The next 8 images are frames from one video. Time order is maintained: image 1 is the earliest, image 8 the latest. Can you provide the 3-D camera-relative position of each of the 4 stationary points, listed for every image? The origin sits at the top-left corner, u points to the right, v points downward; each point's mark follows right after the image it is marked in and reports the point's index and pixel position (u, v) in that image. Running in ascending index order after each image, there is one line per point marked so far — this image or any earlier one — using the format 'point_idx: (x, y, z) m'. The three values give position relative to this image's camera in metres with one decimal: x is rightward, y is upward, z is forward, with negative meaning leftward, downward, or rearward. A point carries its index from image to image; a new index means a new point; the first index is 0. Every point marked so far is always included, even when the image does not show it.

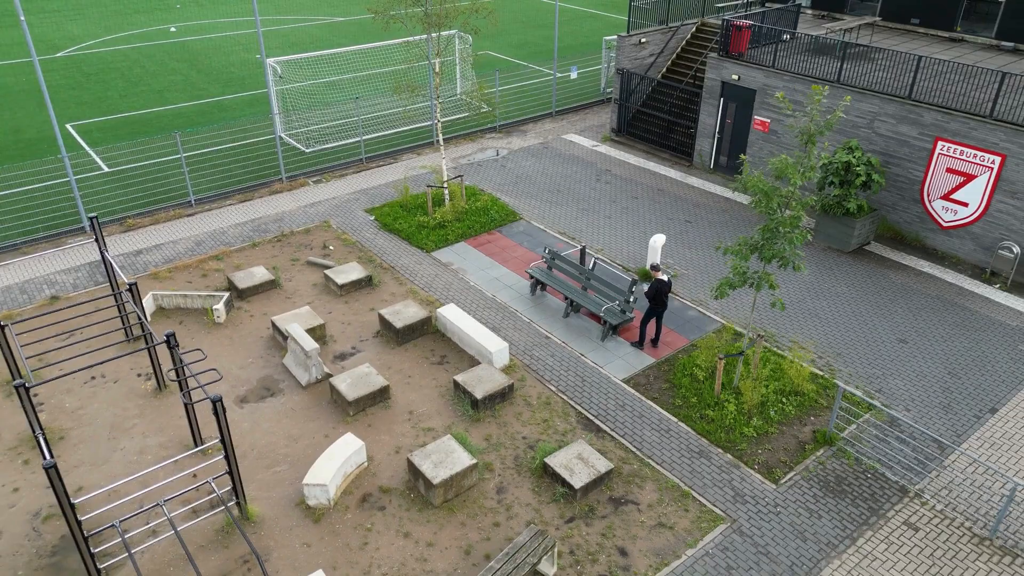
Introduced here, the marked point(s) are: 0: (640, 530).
0: (+1.3, -2.5, +7.8) m
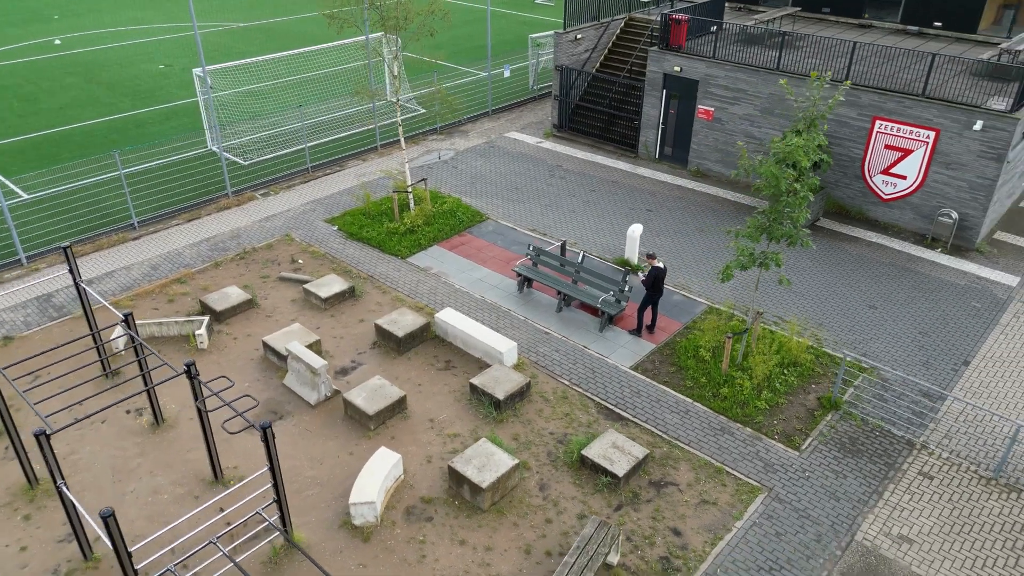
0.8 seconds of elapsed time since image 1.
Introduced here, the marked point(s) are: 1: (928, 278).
0: (+1.9, -2.3, +8.0) m
1: (+6.6, +0.2, +12.1) m
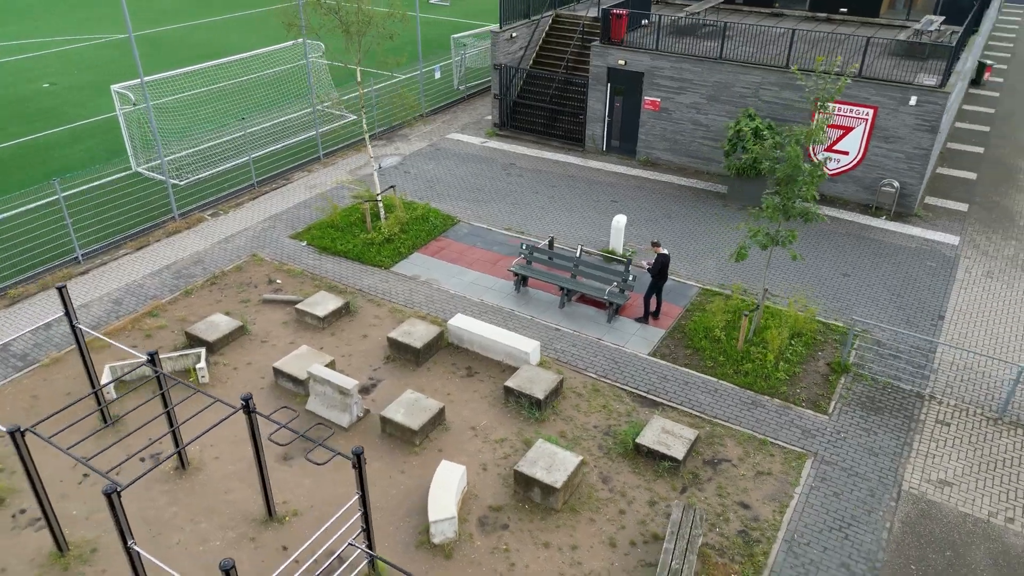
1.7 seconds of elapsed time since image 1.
0: (+2.6, -2.1, +8.3) m
1: (+6.4, +0.8, +13.1) m
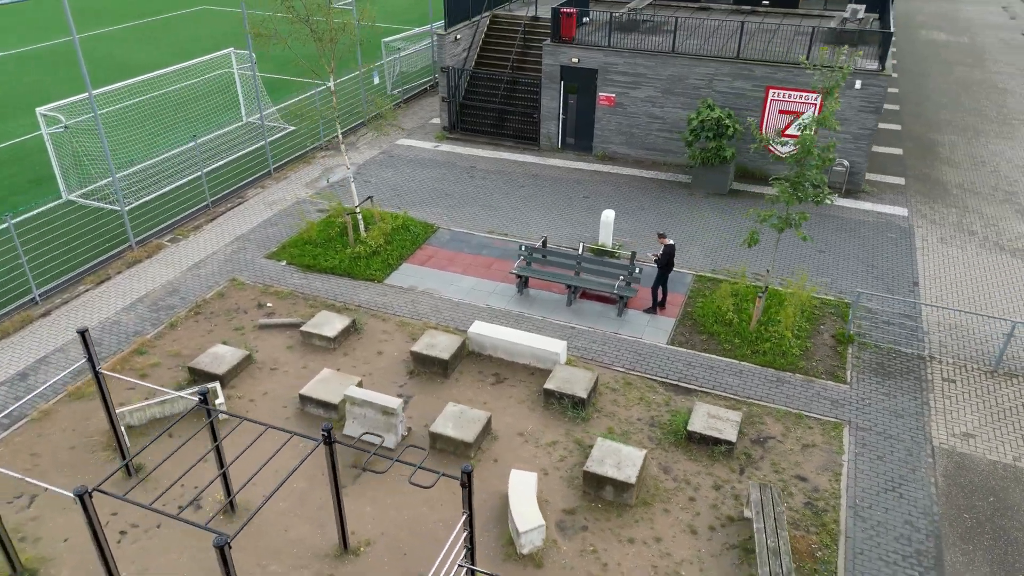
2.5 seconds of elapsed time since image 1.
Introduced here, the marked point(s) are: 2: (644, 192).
0: (+3.3, -1.9, +8.7) m
1: (+6.1, +1.3, +13.9) m
2: (+2.6, +1.9, +14.9) m
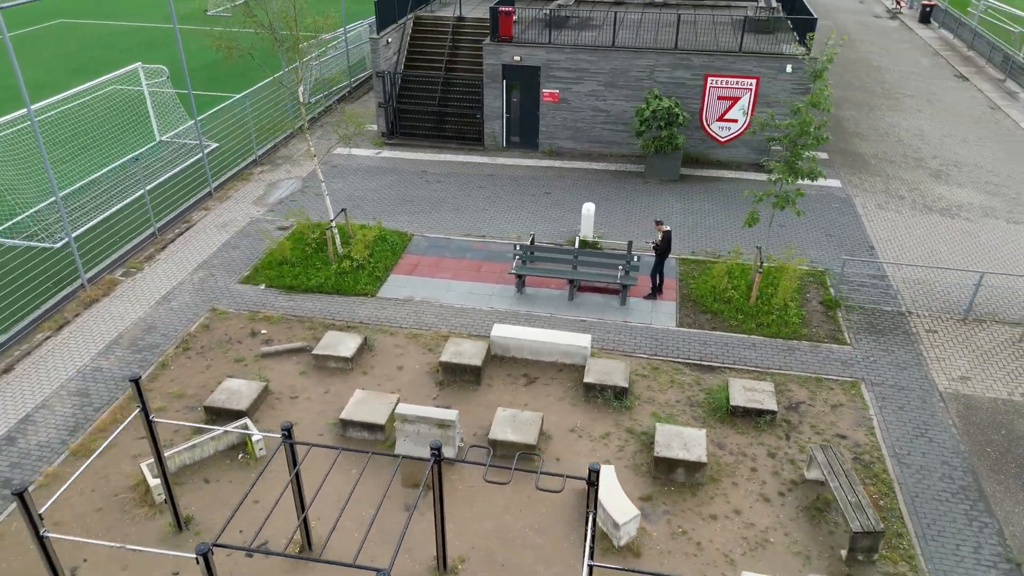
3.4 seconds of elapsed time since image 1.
0: (+3.9, -1.6, +9.3) m
1: (+5.5, +1.8, +14.9) m
2: (+1.8, +2.1, +15.2) m
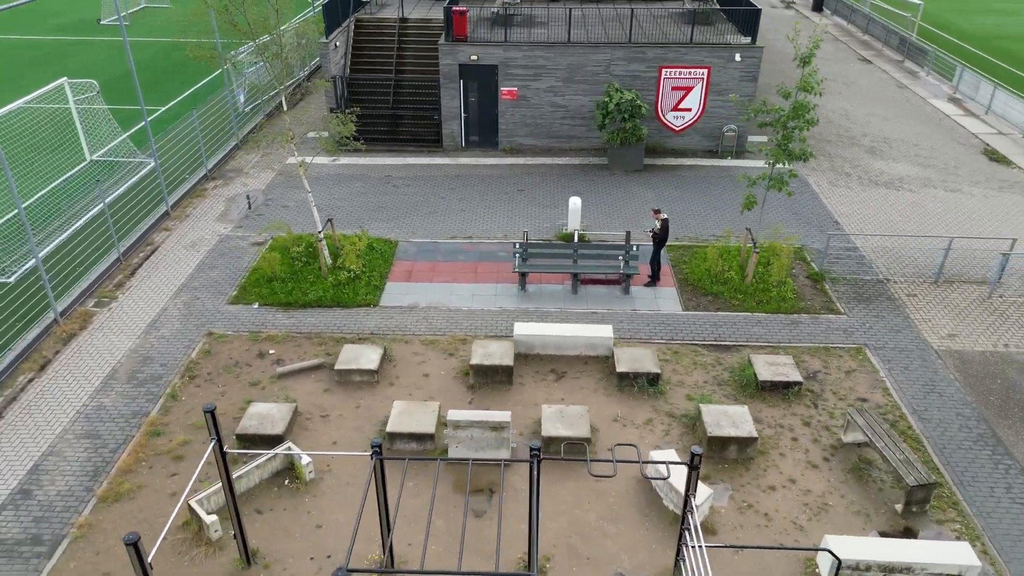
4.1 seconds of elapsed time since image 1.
0: (+4.3, -1.2, +9.9) m
1: (+4.9, +2.3, +15.6) m
2: (+1.2, +2.2, +15.4) m
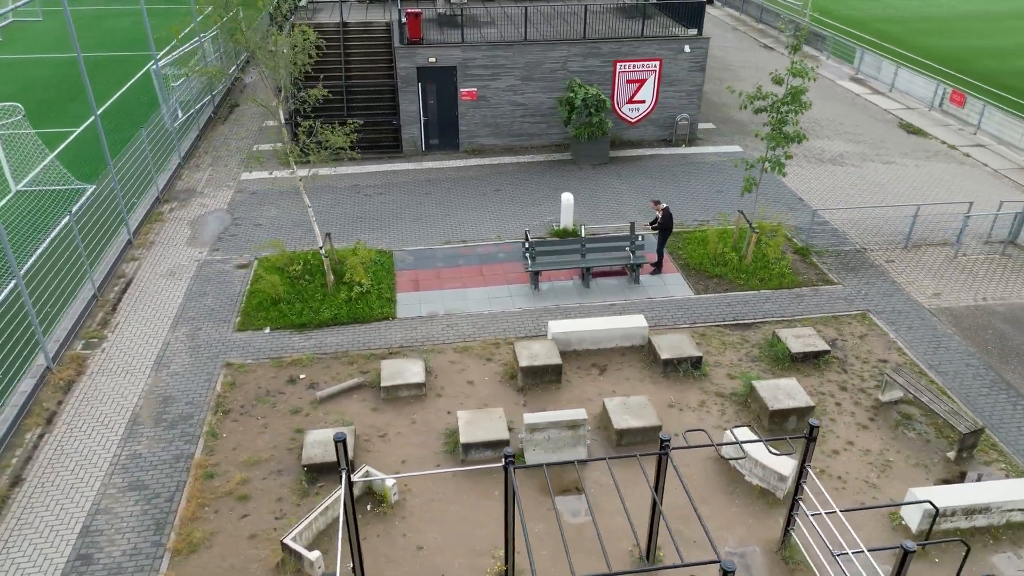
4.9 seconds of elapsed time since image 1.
0: (+4.9, -0.8, +10.5) m
1: (+4.2, +2.7, +16.3) m
2: (+0.6, +2.3, +15.6) m
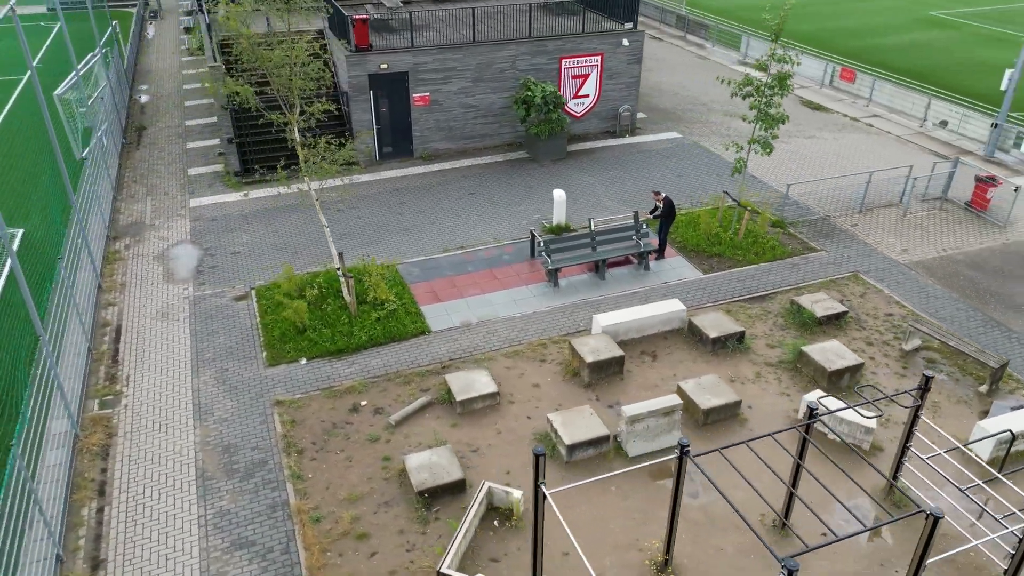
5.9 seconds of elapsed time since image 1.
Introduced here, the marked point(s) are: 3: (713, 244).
0: (+5.4, -0.2, +11.5) m
1: (+3.2, +3.1, +17.0) m
2: (-0.1, +2.3, +15.6) m
3: (+3.4, +0.8, +12.9) m
